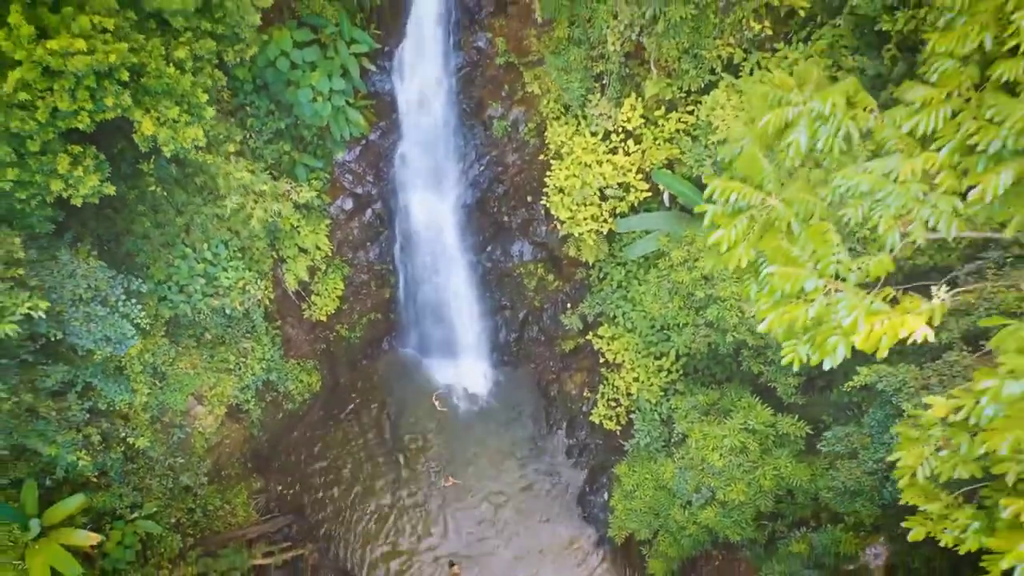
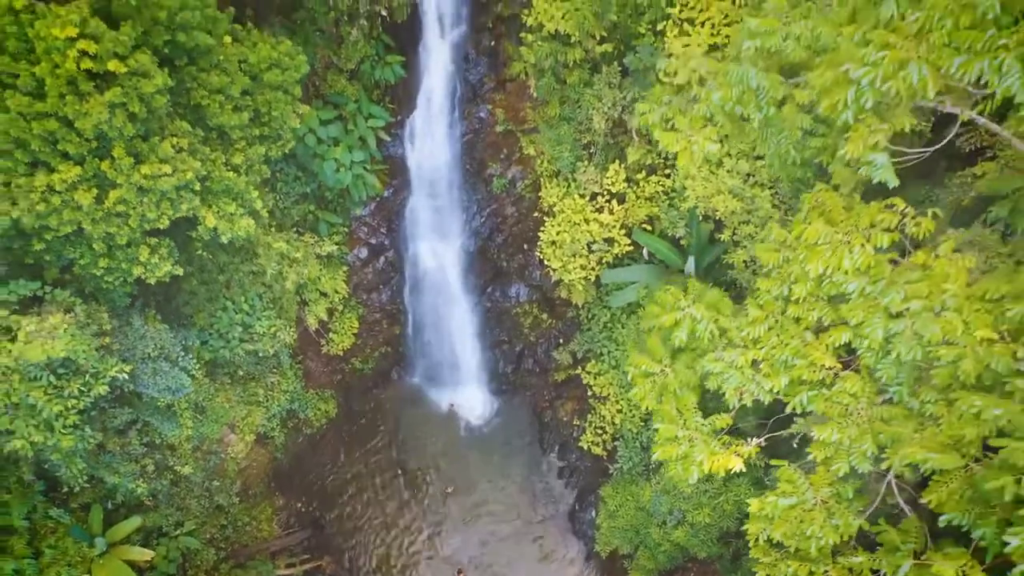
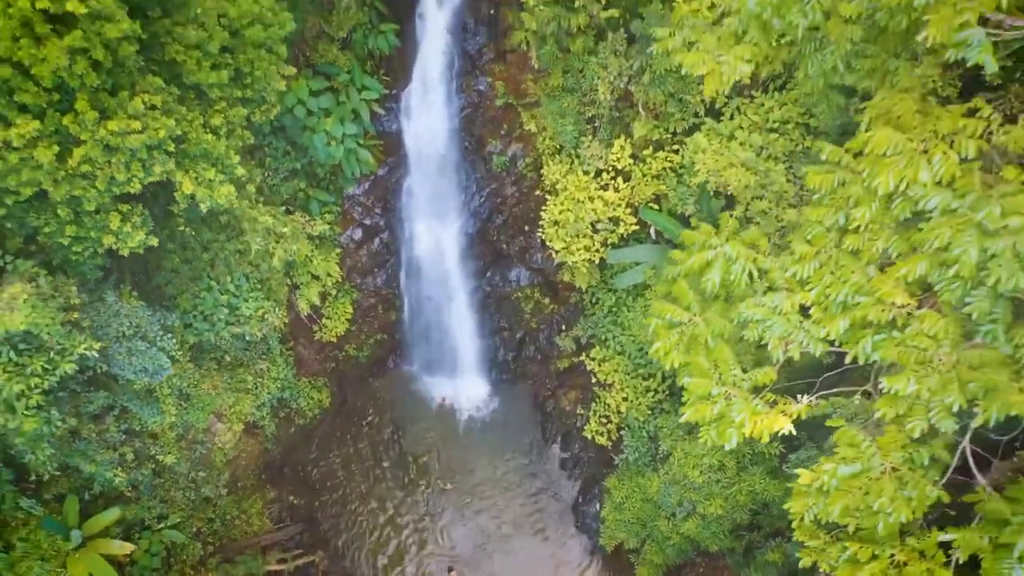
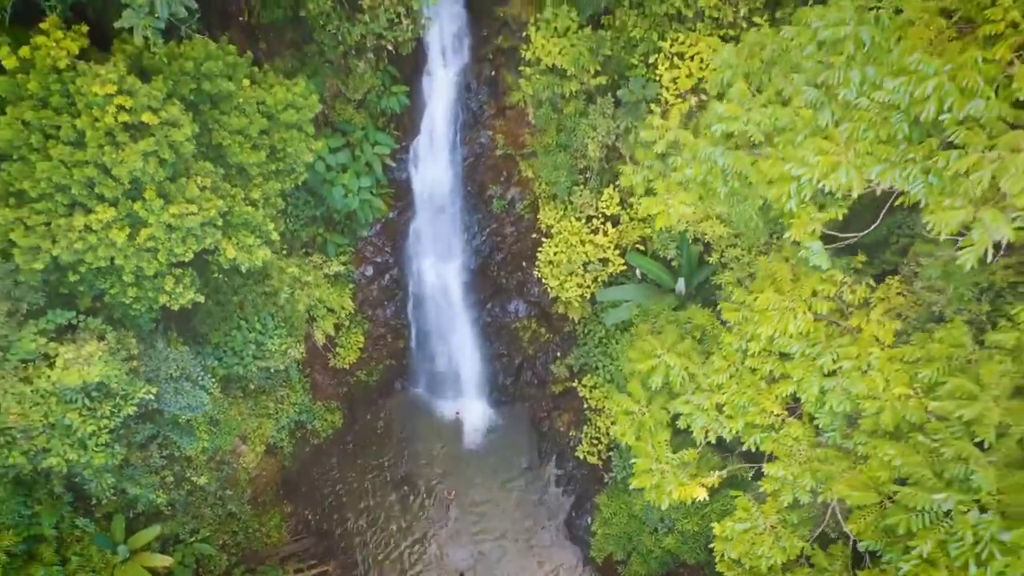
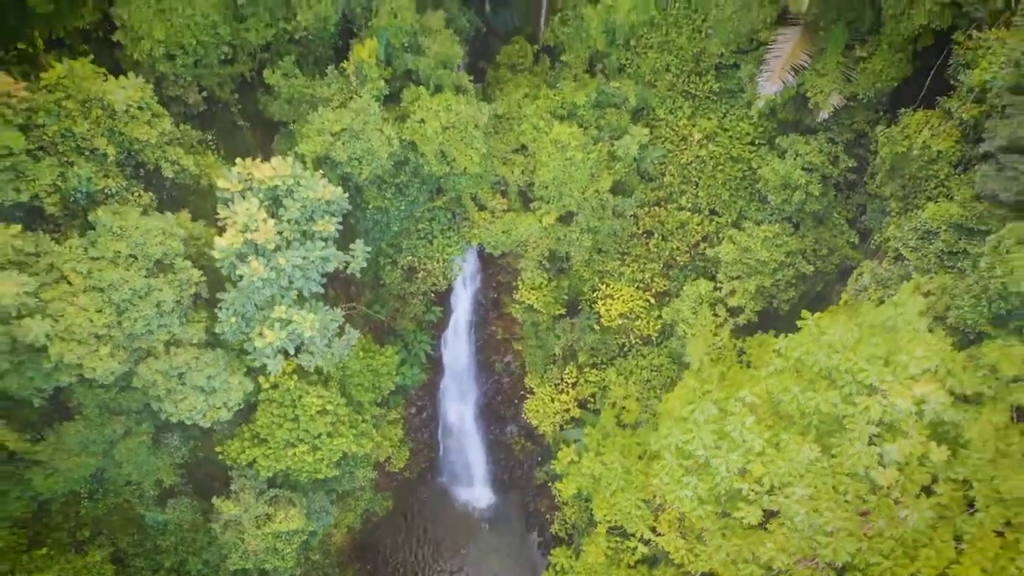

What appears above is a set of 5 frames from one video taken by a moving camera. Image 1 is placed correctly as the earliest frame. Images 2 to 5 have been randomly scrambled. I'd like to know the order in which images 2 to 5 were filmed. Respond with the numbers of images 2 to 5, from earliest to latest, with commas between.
3, 2, 4, 5
